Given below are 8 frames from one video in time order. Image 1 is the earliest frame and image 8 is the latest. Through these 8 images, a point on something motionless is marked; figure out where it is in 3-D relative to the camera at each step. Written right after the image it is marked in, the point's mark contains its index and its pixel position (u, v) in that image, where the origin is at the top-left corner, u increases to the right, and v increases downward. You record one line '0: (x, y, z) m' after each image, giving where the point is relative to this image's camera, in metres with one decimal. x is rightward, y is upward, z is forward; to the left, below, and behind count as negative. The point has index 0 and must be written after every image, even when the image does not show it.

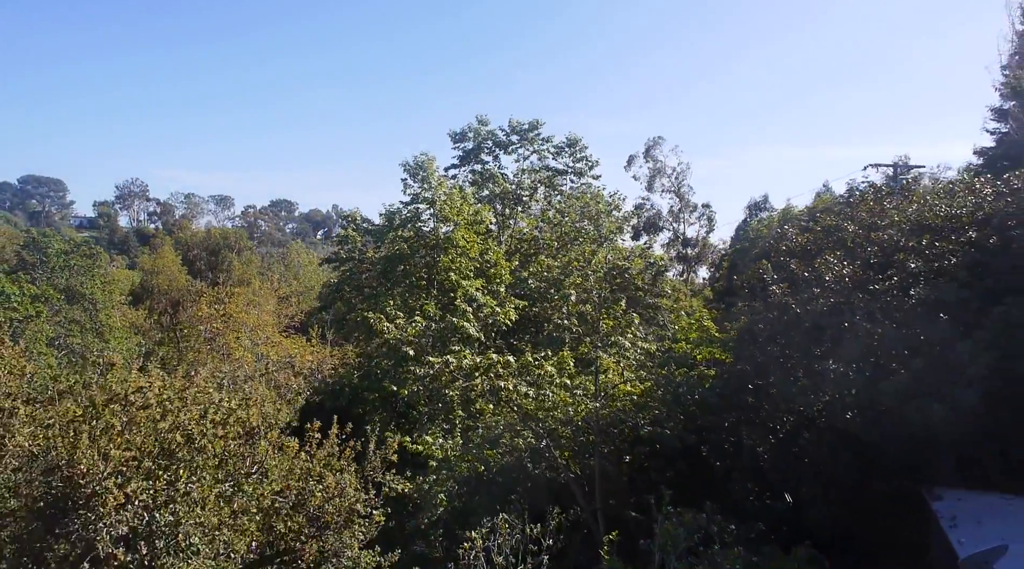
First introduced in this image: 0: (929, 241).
0: (+5.4, +0.6, +11.3) m
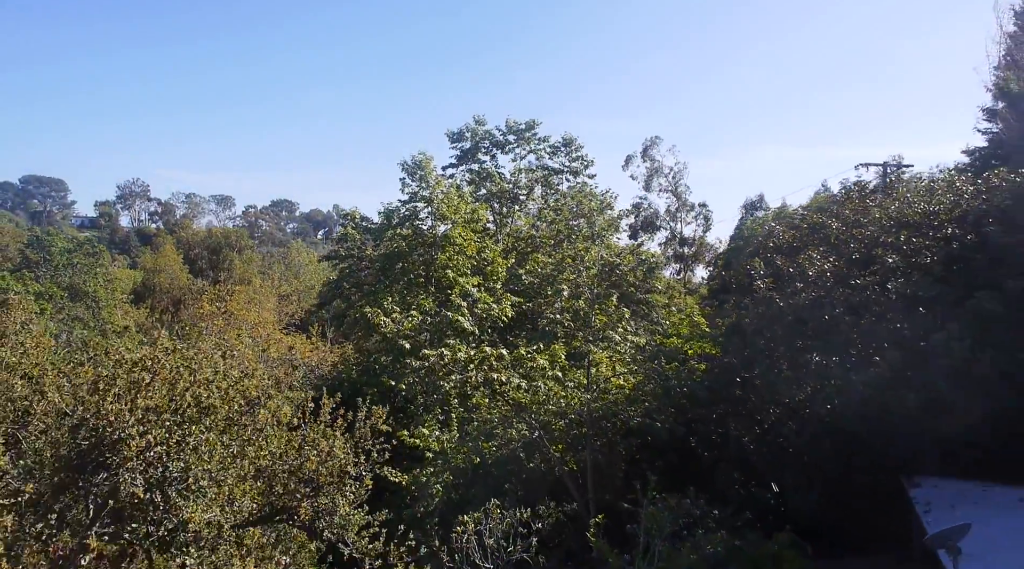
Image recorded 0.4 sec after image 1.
0: (+5.3, +0.6, +11.7) m
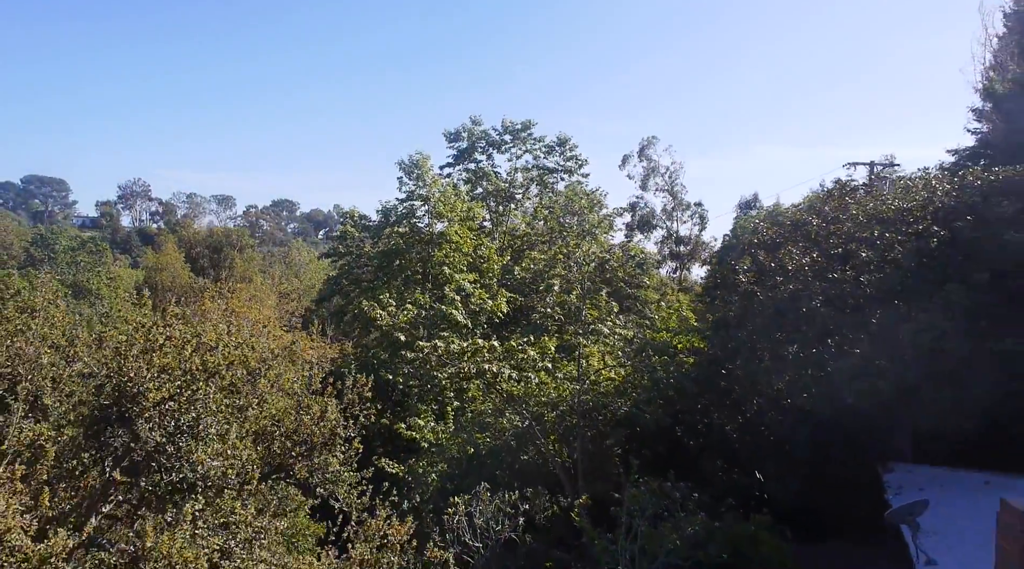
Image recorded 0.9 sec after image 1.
0: (+5.2, +0.7, +12.1) m
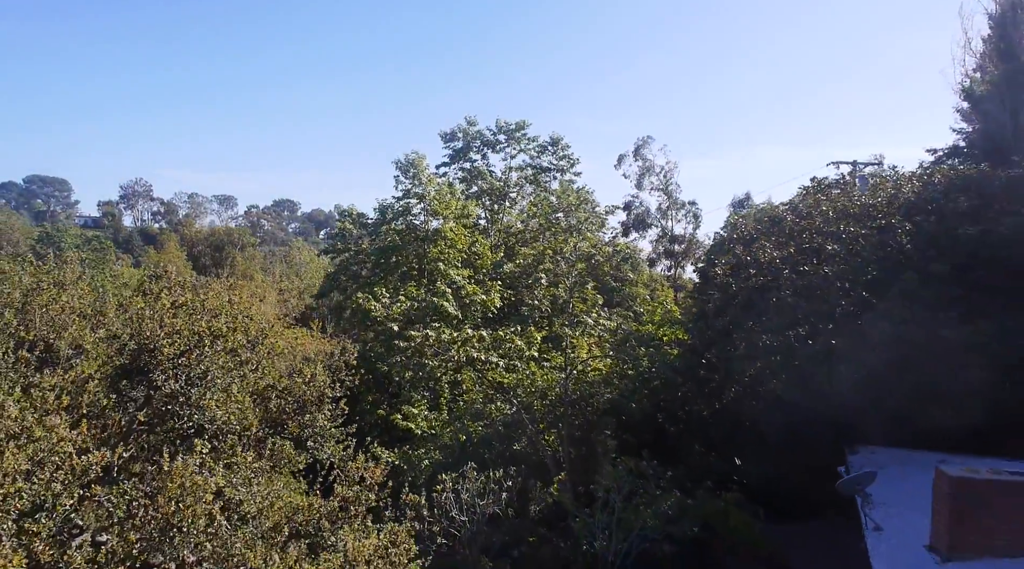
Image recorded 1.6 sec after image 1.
0: (+5.0, +0.8, +12.8) m
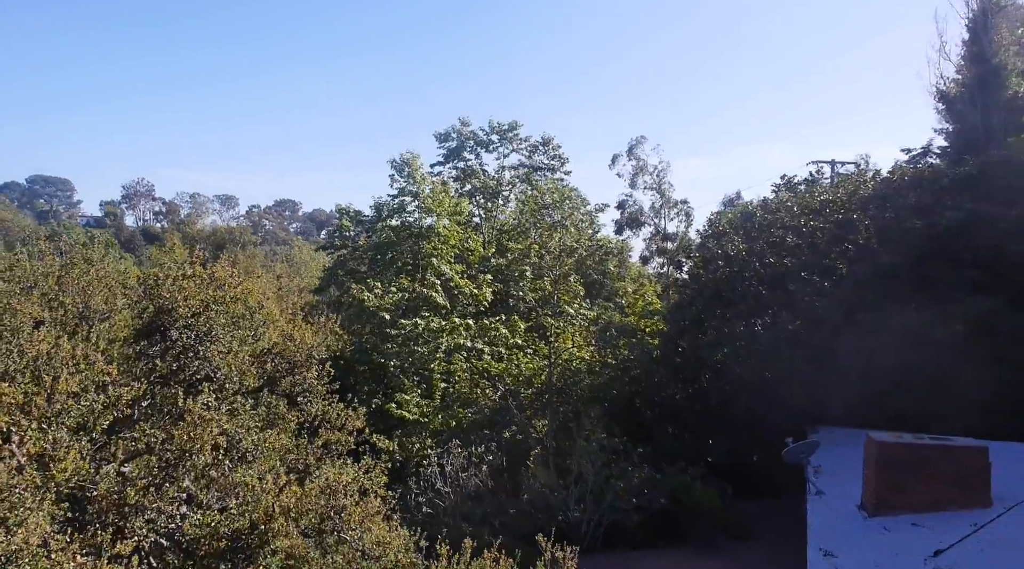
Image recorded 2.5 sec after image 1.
0: (+4.7, +1.0, +13.6) m
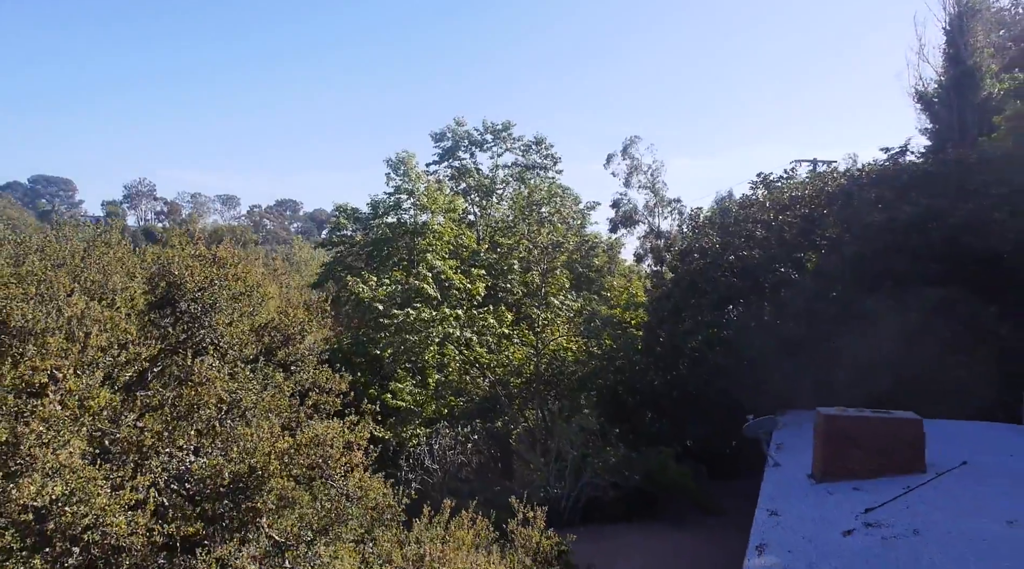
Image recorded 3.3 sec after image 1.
0: (+4.5, +1.1, +14.4) m
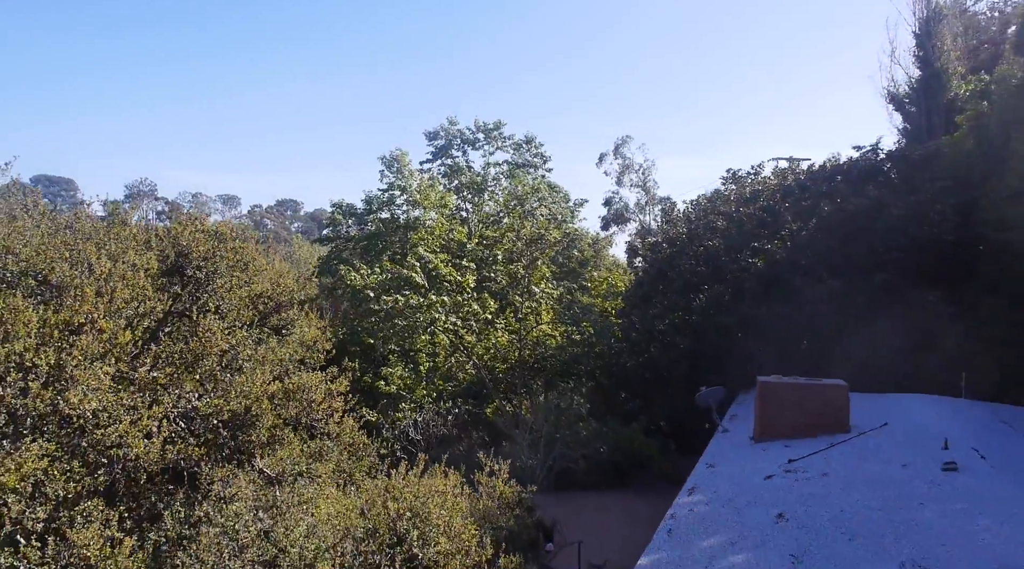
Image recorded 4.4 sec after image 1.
0: (+4.2, +1.4, +15.4) m
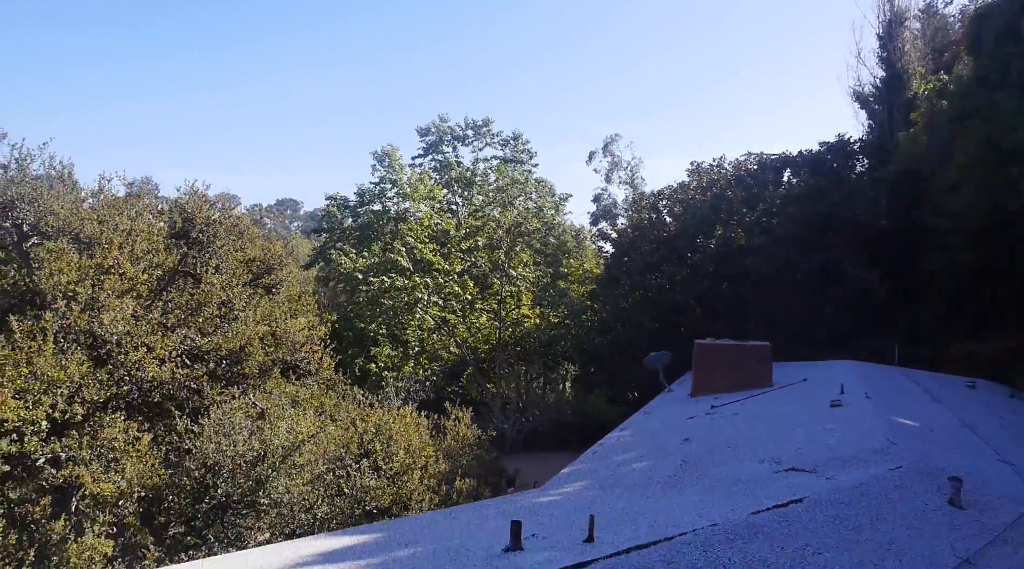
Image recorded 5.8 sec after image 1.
0: (+3.7, +1.7, +16.8) m
